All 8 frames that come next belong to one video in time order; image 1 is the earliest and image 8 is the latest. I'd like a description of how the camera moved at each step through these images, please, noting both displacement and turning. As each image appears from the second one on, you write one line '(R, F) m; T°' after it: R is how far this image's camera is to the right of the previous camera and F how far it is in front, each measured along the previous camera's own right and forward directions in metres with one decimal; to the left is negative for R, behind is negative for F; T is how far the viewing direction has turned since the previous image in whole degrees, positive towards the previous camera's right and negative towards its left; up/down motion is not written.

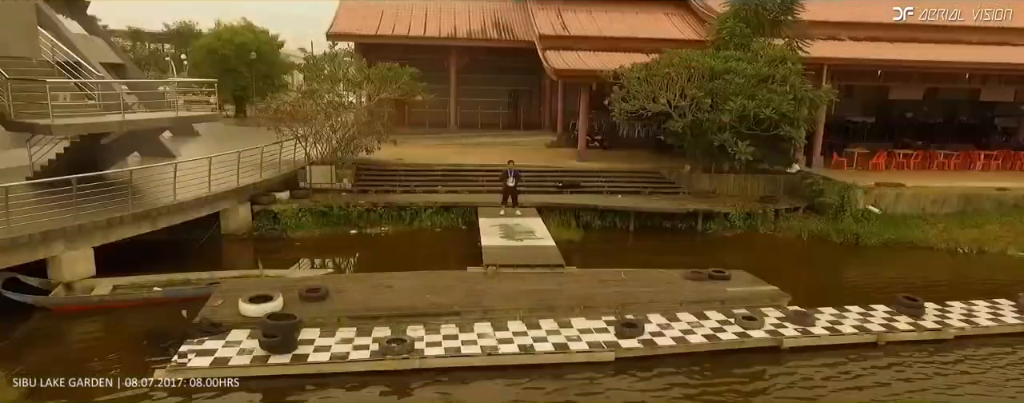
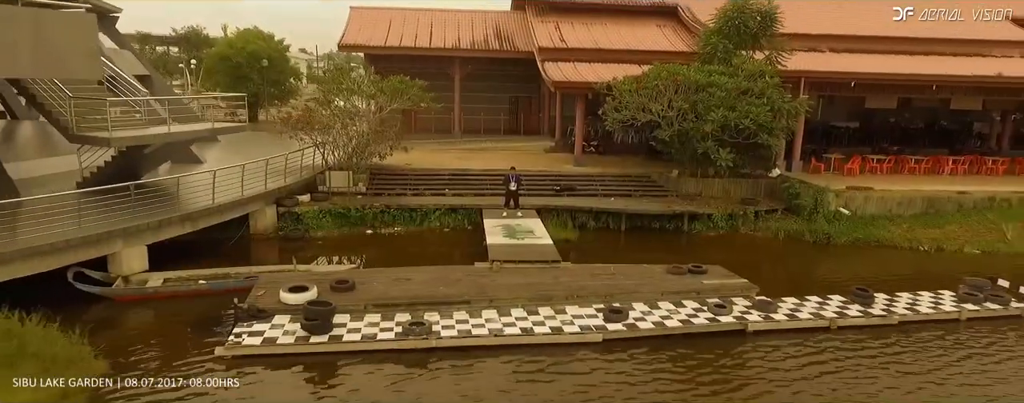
(0.0, -1.0) m; 0°
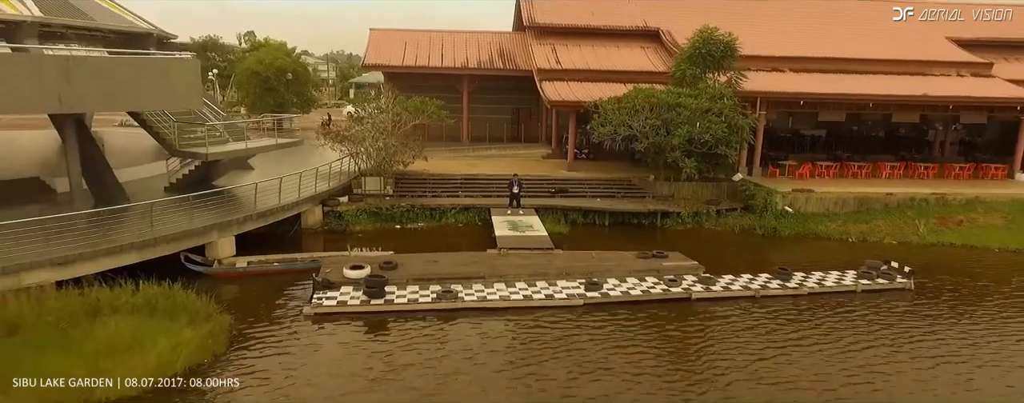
(-0.1, -2.6) m; 0°
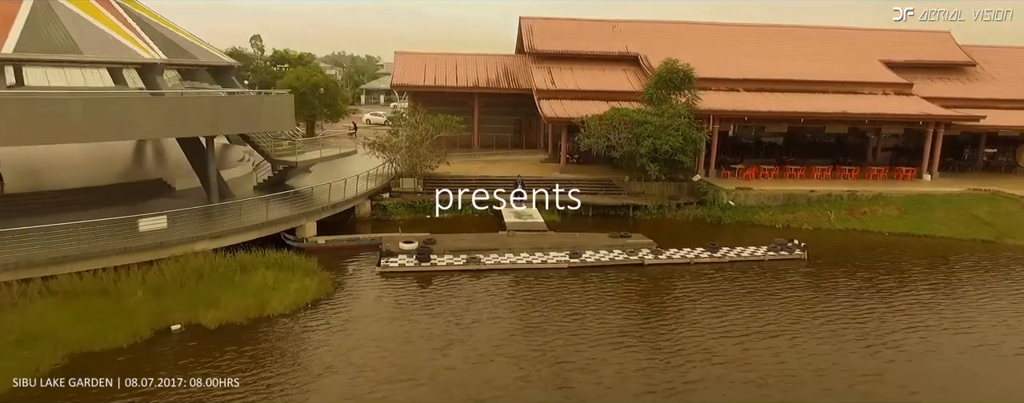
(-0.1, -4.2) m; 0°
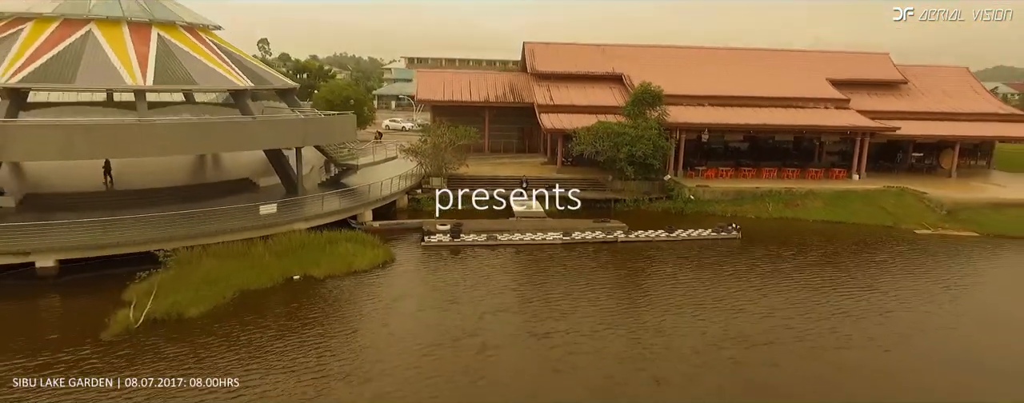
(-0.3, -5.0) m; 0°
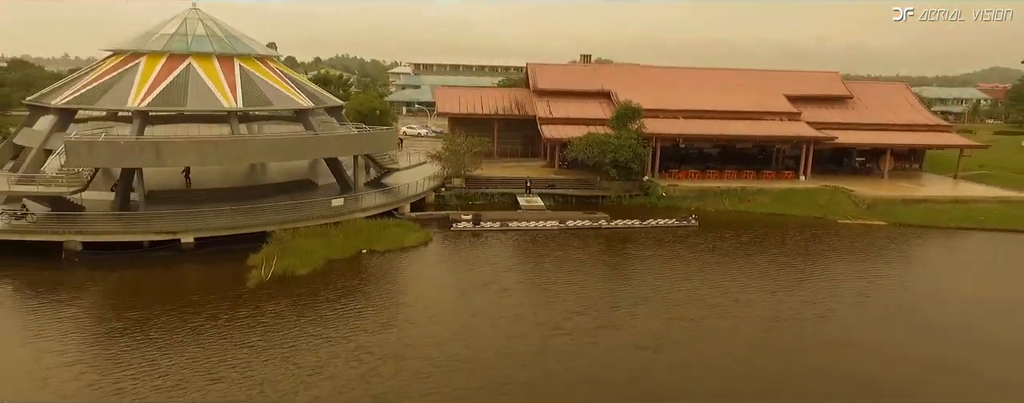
(-0.3, -5.6) m; 0°
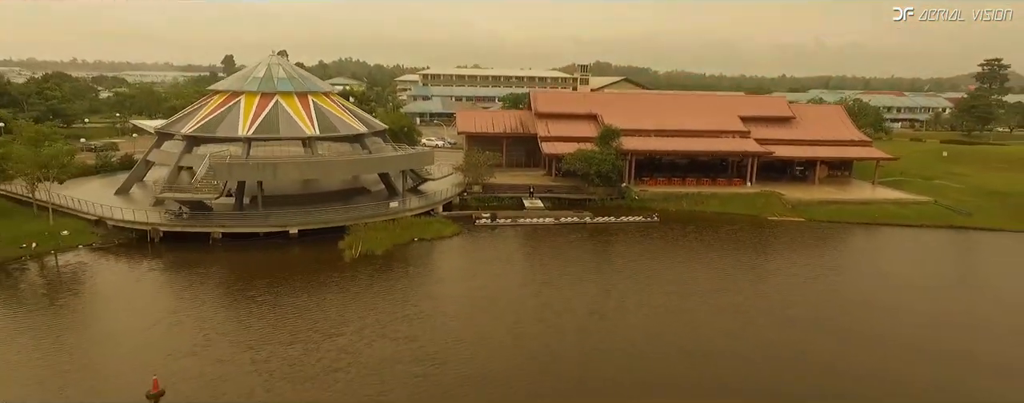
(-0.4, -8.4) m; 0°
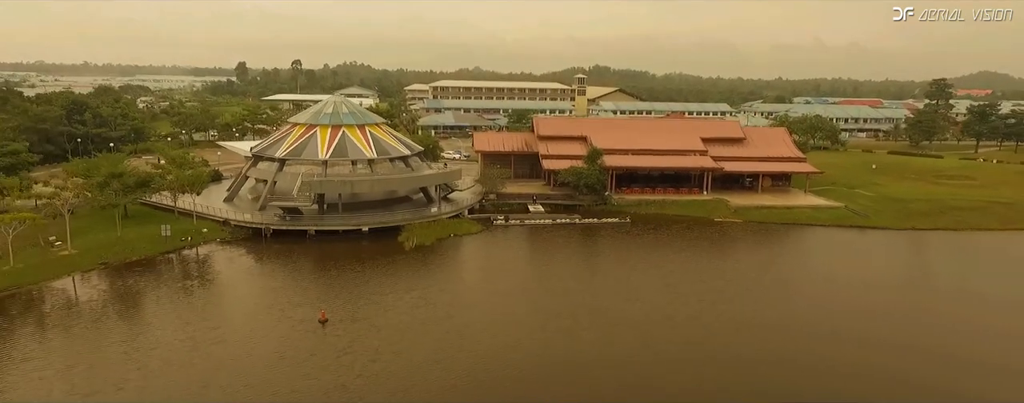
(-0.7, -11.1) m; 0°
